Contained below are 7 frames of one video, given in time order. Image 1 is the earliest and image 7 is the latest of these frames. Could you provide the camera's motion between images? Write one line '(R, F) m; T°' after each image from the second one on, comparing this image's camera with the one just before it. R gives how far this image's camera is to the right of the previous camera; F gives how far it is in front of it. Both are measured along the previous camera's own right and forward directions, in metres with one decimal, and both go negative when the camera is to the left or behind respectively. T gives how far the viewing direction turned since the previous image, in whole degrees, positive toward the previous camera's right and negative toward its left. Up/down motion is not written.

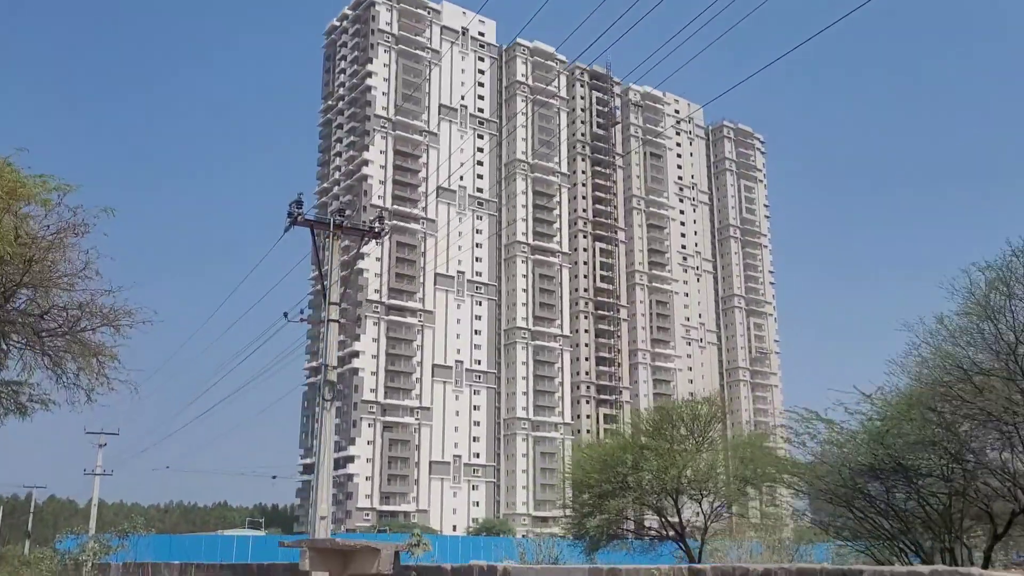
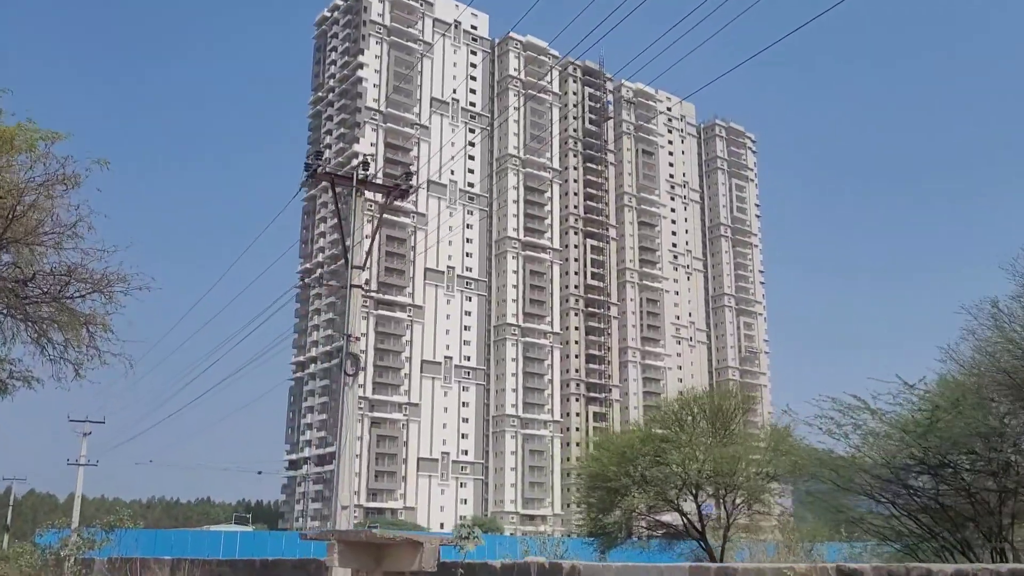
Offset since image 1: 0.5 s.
(-0.5, +0.9) m; +1°
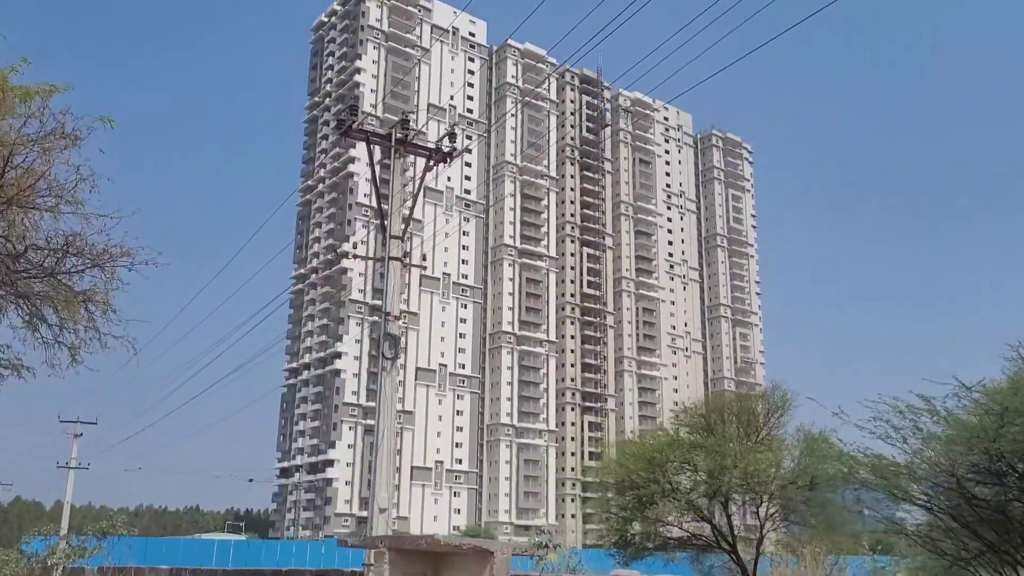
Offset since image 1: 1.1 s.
(-0.5, +0.9) m; +1°
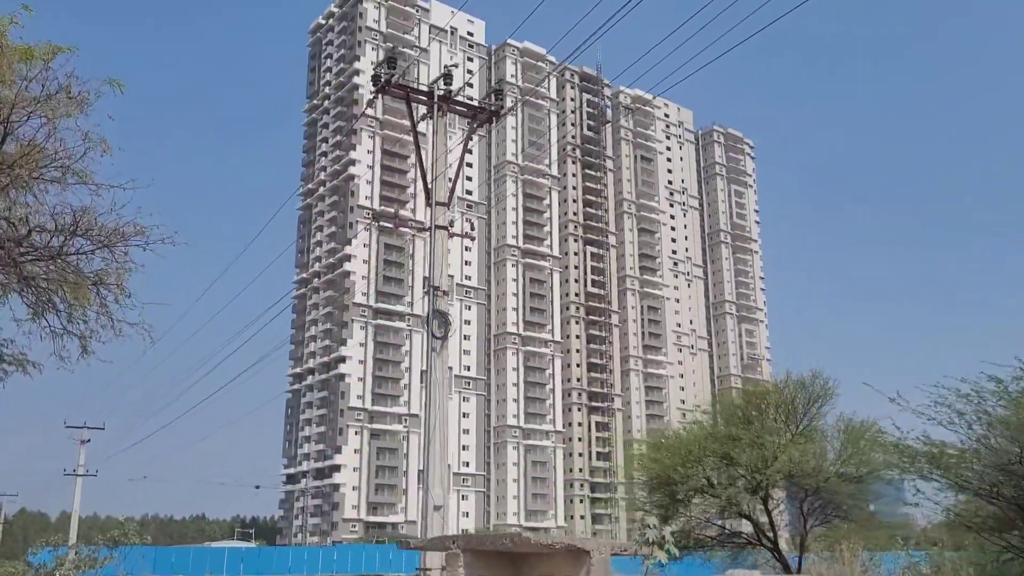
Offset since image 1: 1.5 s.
(-0.4, +0.7) m; 0°
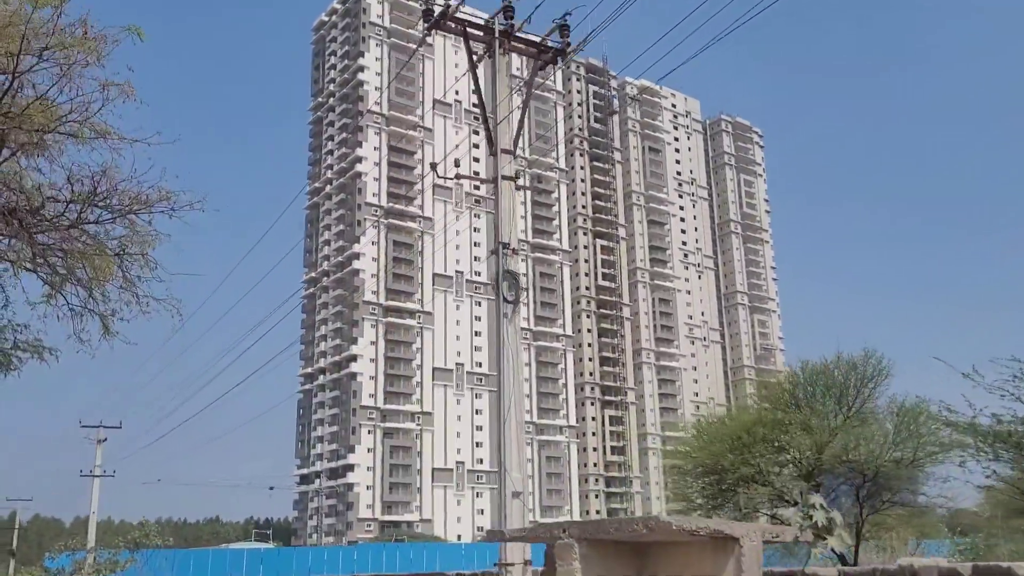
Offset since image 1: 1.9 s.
(-0.4, +0.7) m; 0°
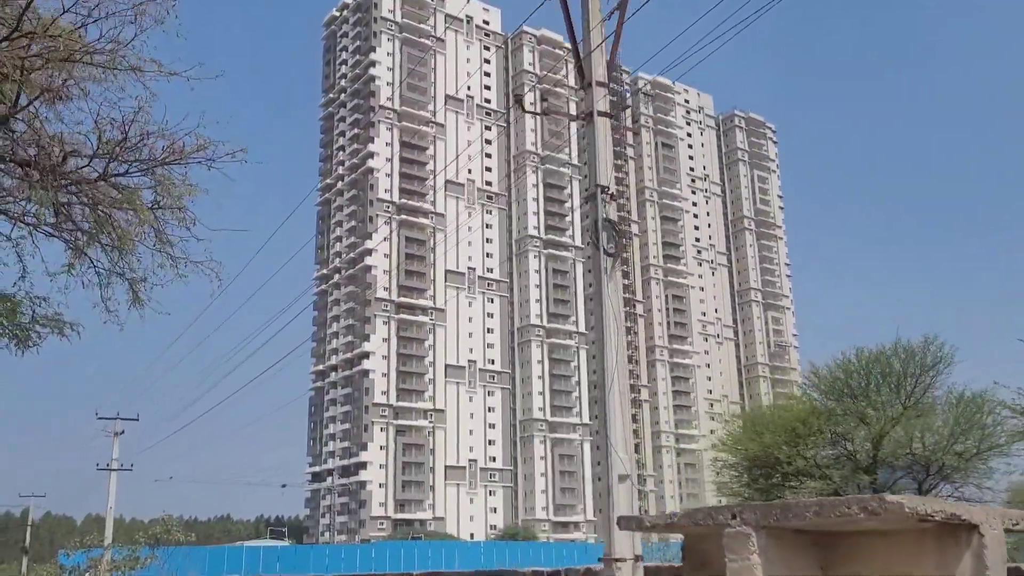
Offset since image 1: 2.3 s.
(-0.4, +0.7) m; -1°
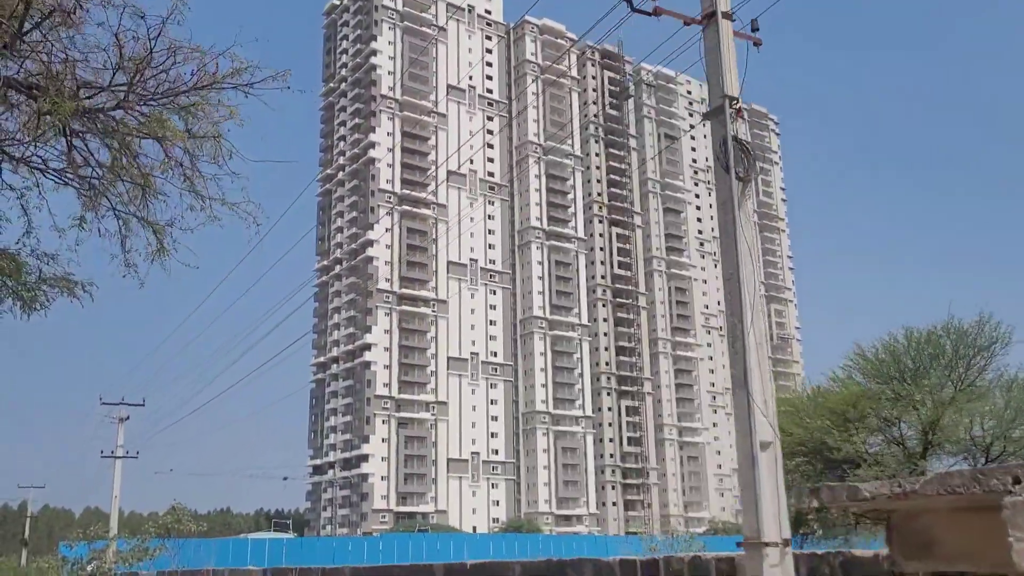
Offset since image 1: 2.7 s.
(-0.5, +0.7) m; 0°
